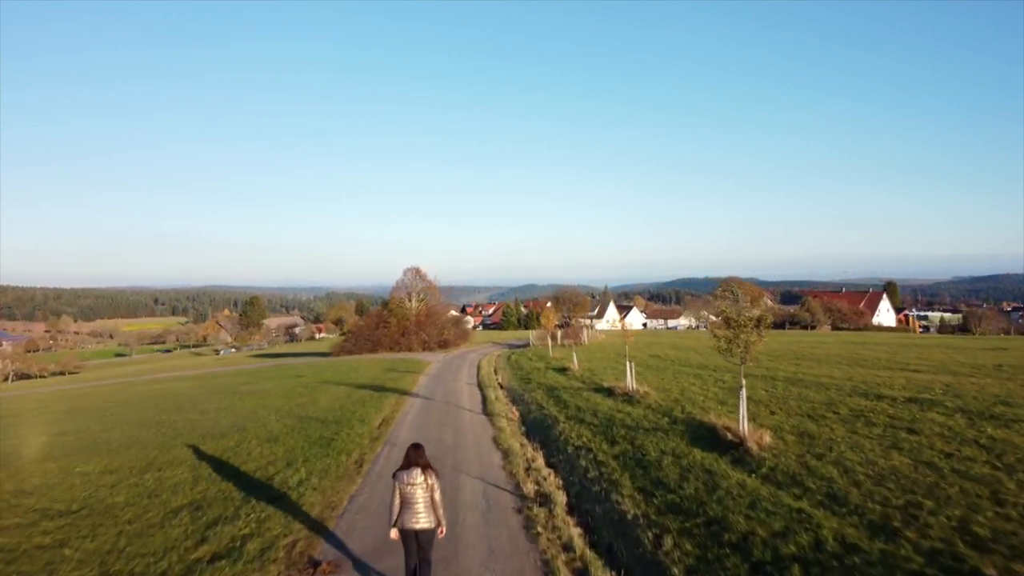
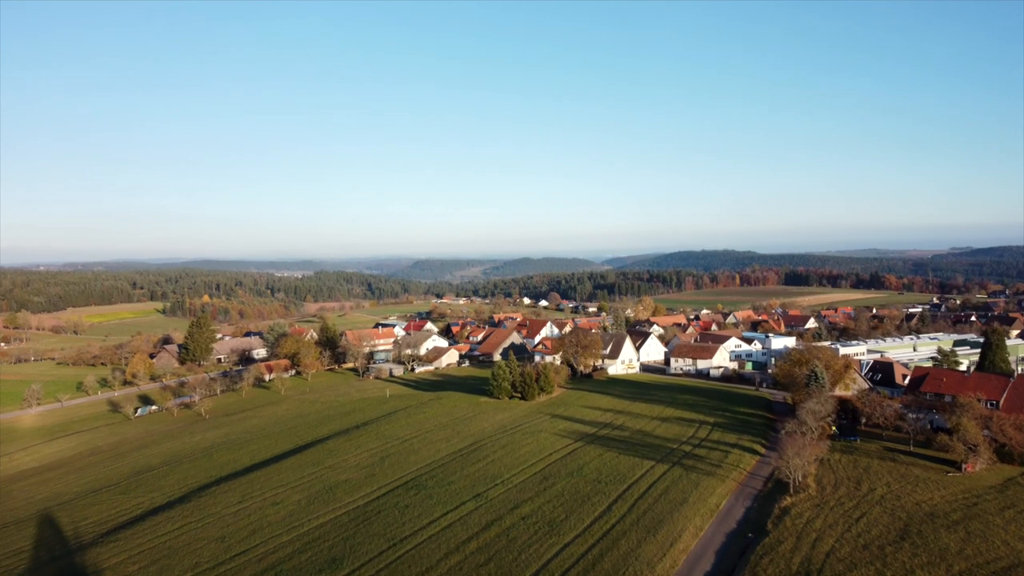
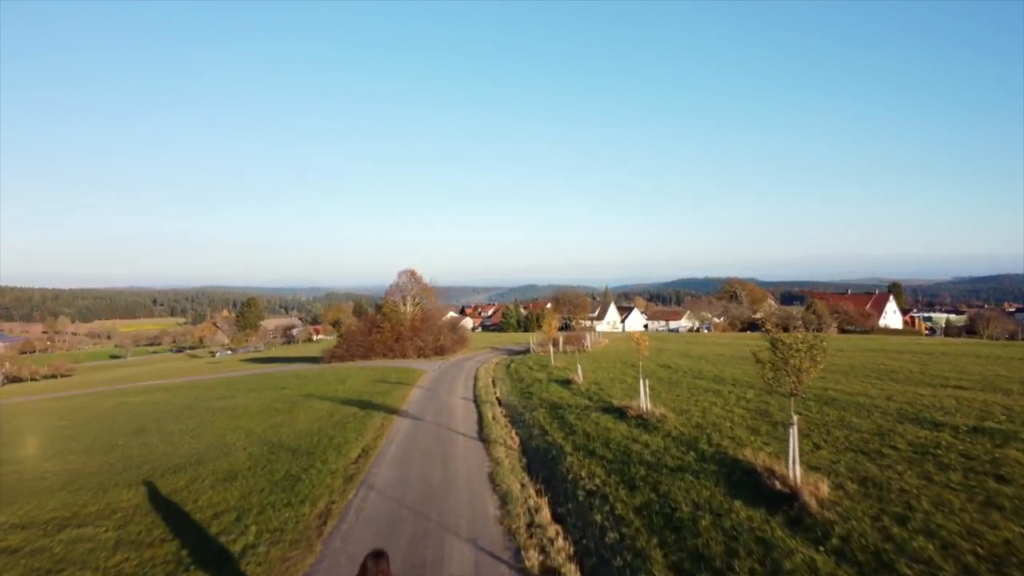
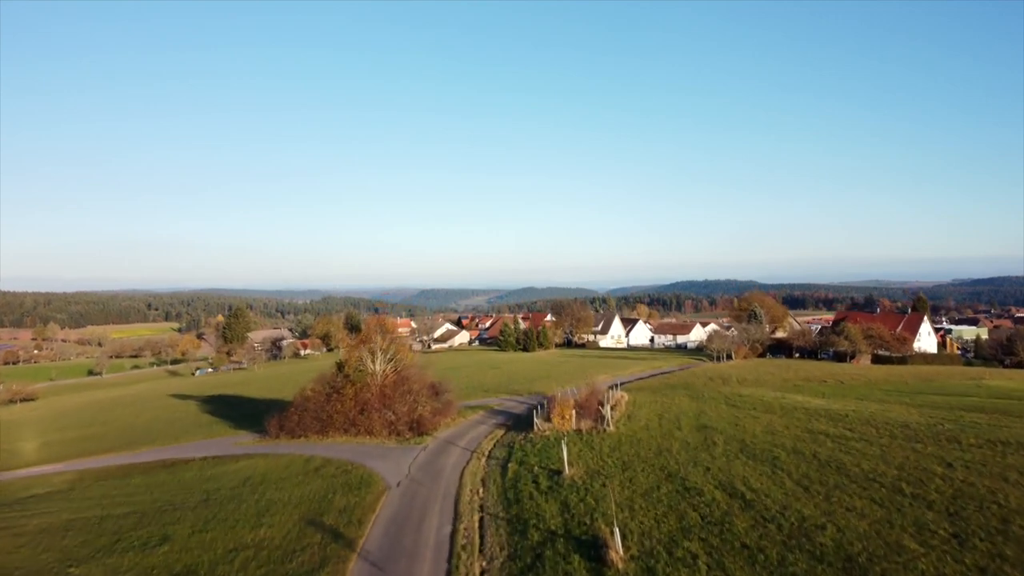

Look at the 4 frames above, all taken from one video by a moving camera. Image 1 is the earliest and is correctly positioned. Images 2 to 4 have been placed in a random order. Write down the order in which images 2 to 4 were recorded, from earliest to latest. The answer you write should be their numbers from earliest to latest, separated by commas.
3, 4, 2
